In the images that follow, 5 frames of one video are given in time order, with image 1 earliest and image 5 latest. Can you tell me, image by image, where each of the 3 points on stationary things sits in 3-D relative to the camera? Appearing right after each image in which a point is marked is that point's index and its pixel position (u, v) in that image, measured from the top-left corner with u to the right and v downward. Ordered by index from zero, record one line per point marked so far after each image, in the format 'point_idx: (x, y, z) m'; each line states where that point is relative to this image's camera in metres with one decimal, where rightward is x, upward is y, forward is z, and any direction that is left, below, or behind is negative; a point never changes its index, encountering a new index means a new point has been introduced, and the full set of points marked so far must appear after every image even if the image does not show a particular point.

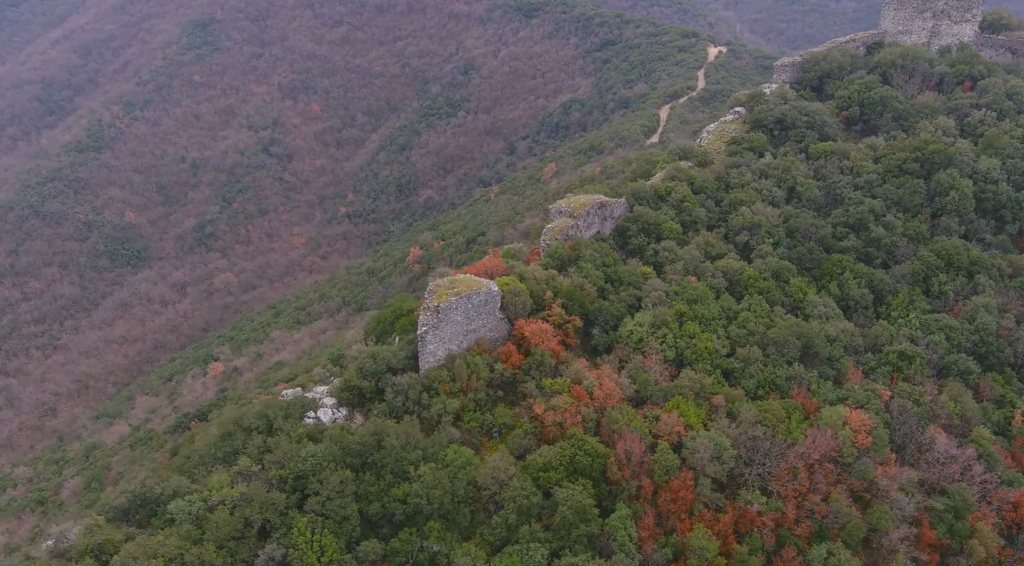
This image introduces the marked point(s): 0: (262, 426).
0: (-6.0, -3.5, +16.0) m
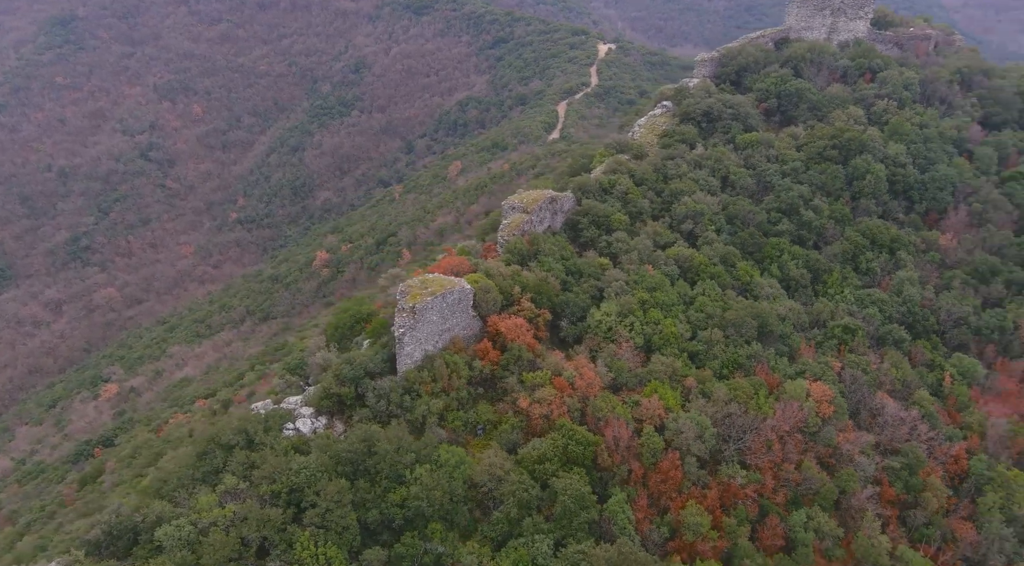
0: (-6.1, -3.7, +15.3) m
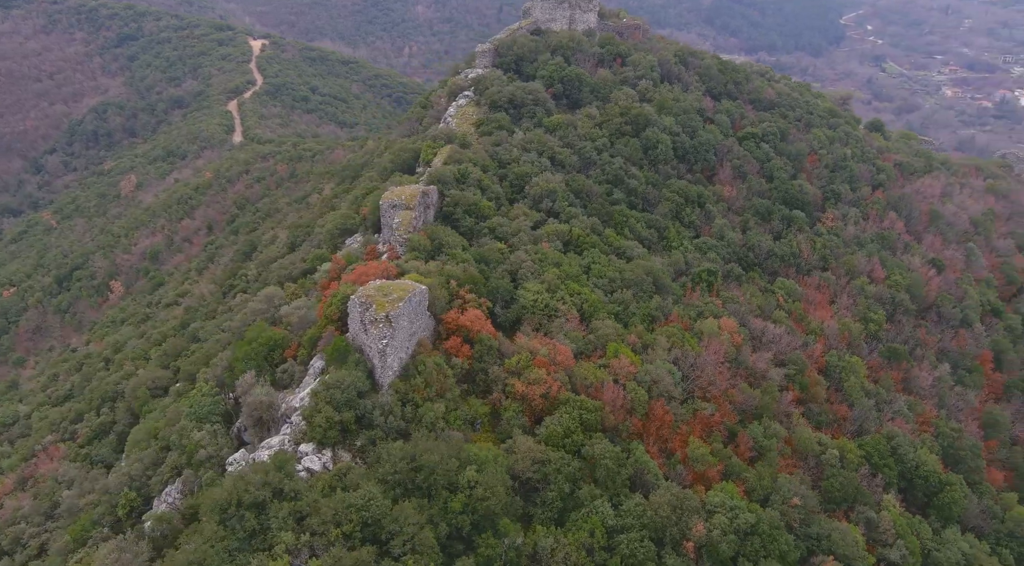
0: (-4.8, -4.3, +13.1) m
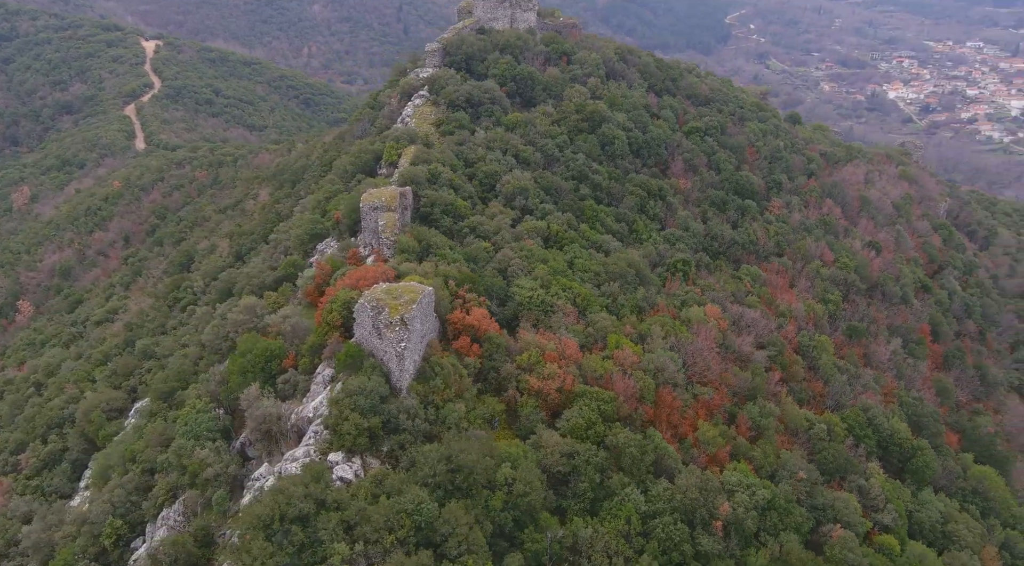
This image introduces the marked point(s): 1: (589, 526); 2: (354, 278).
0: (-3.8, -4.4, +12.7) m
1: (+1.6, -5.4, +14.5) m
2: (-4.8, +0.1, +19.8) m
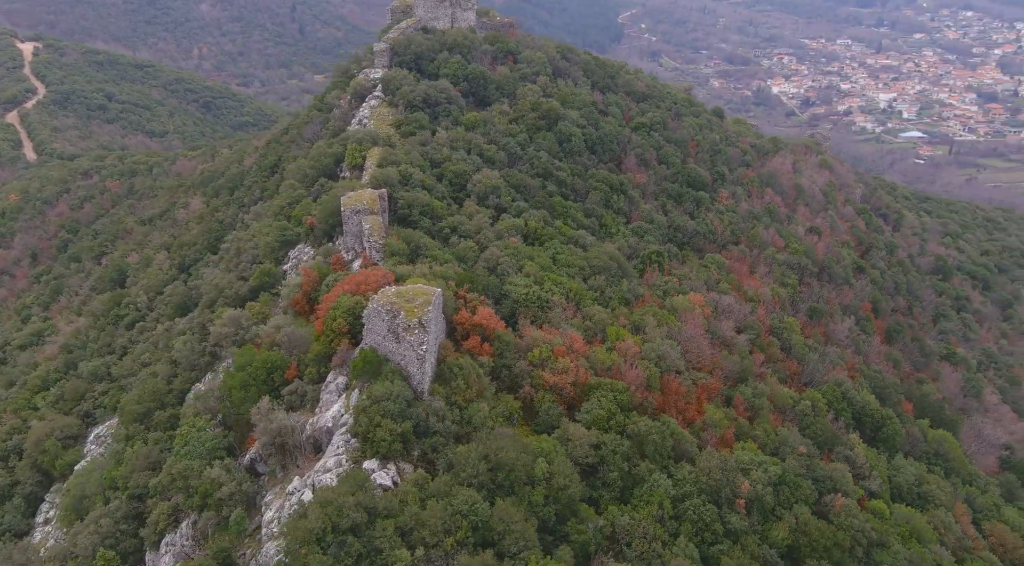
0: (-2.8, -4.5, +12.5) m
1: (+2.5, -5.3, +14.9) m
2: (-4.7, 0.0, +19.4) m
